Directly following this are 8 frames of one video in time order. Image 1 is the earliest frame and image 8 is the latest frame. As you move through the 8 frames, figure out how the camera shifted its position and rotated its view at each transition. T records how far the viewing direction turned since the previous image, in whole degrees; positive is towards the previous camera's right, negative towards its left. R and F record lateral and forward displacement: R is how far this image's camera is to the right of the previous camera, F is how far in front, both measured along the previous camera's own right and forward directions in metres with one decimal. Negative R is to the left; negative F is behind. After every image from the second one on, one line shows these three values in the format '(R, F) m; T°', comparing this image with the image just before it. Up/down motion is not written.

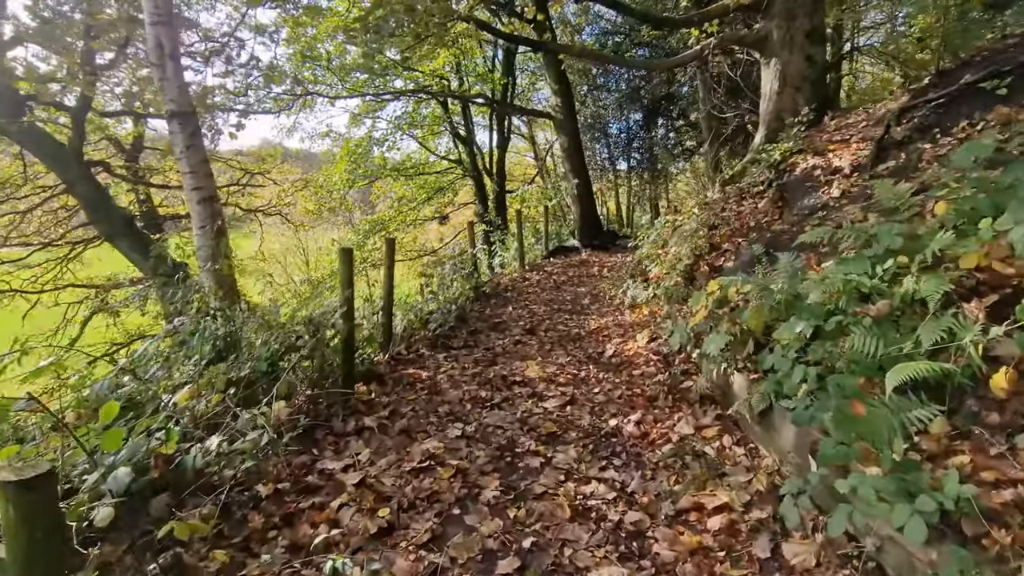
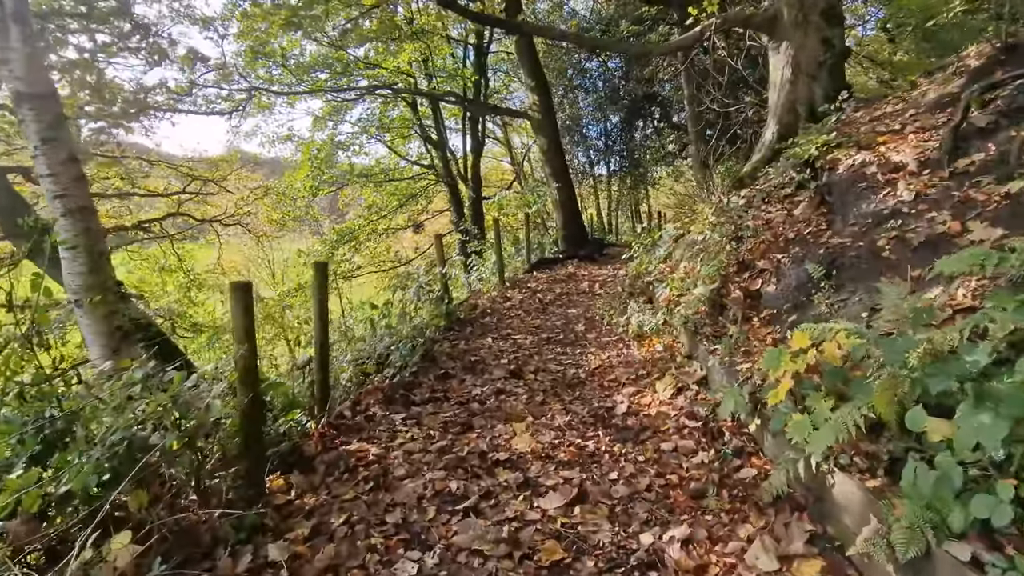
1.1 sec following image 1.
(0.0, +1.3) m; +2°
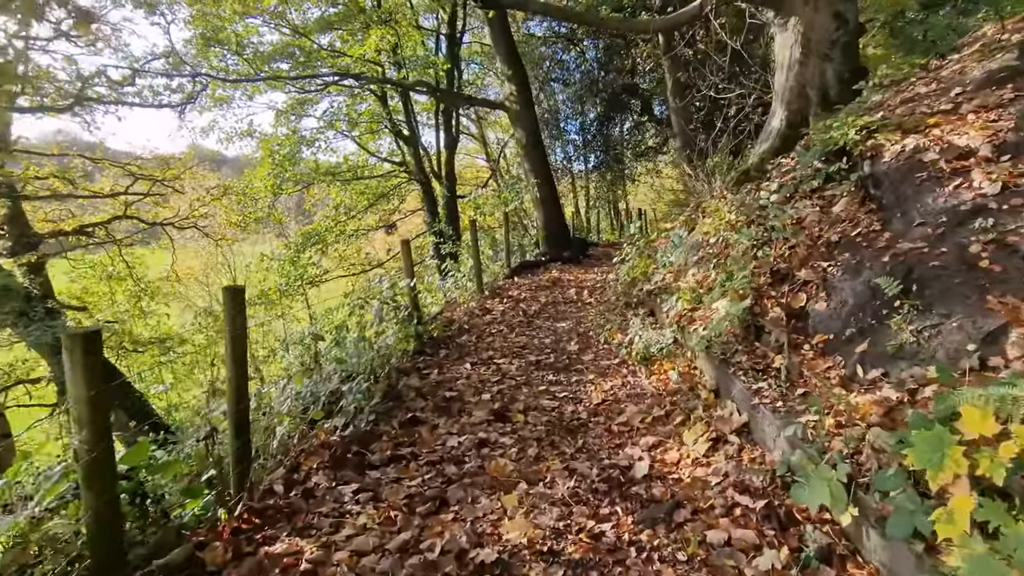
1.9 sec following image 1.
(0.0, +0.9) m; +2°
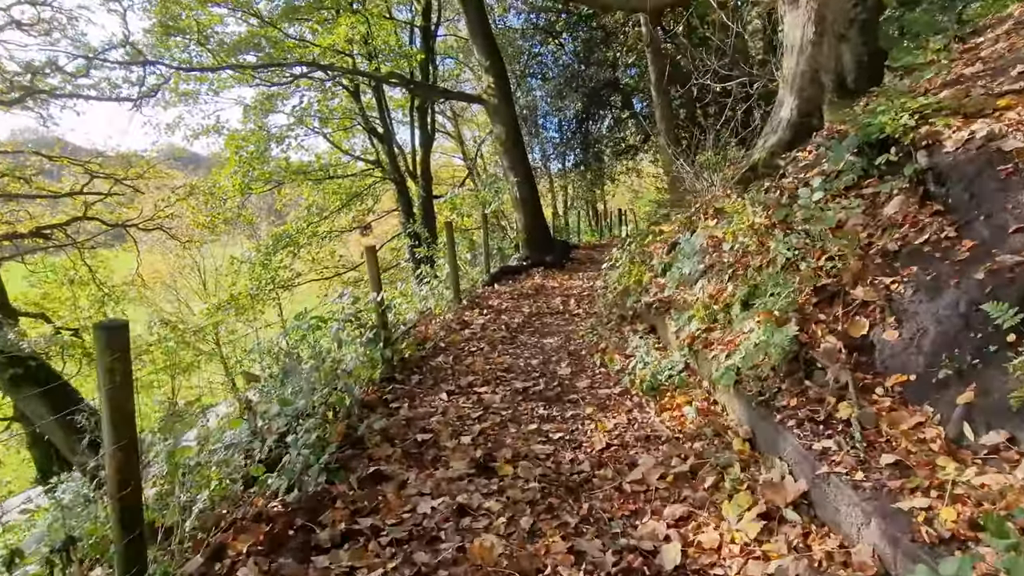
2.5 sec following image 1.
(0.0, +0.8) m; +2°
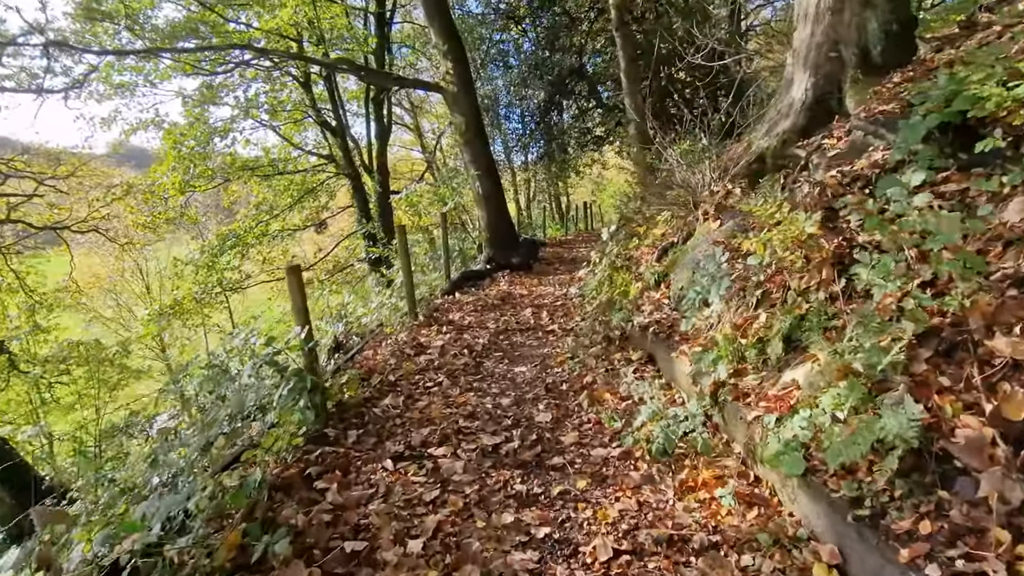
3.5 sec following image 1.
(0.0, +1.1) m; +3°
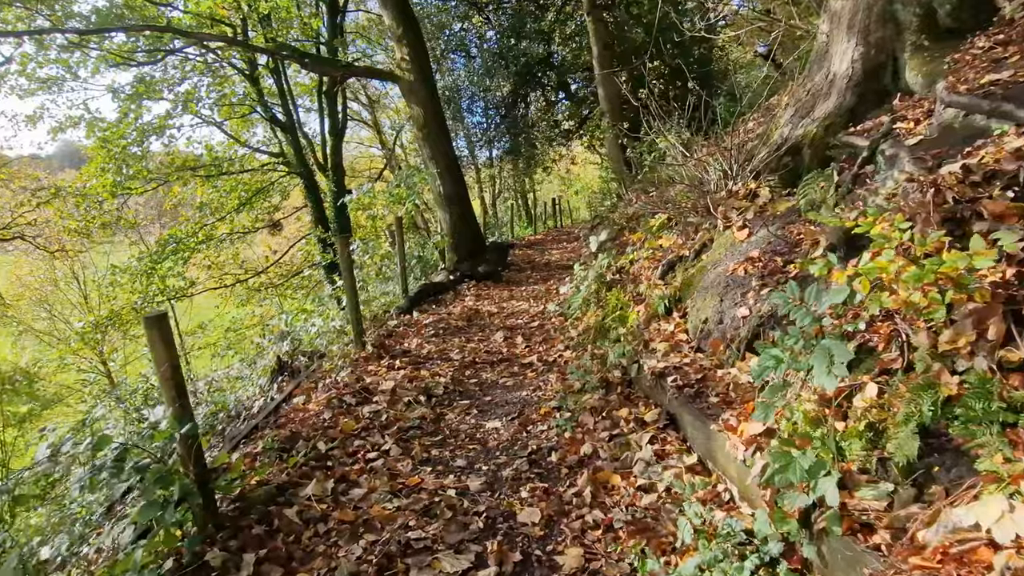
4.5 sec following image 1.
(0.0, +1.2) m; +3°
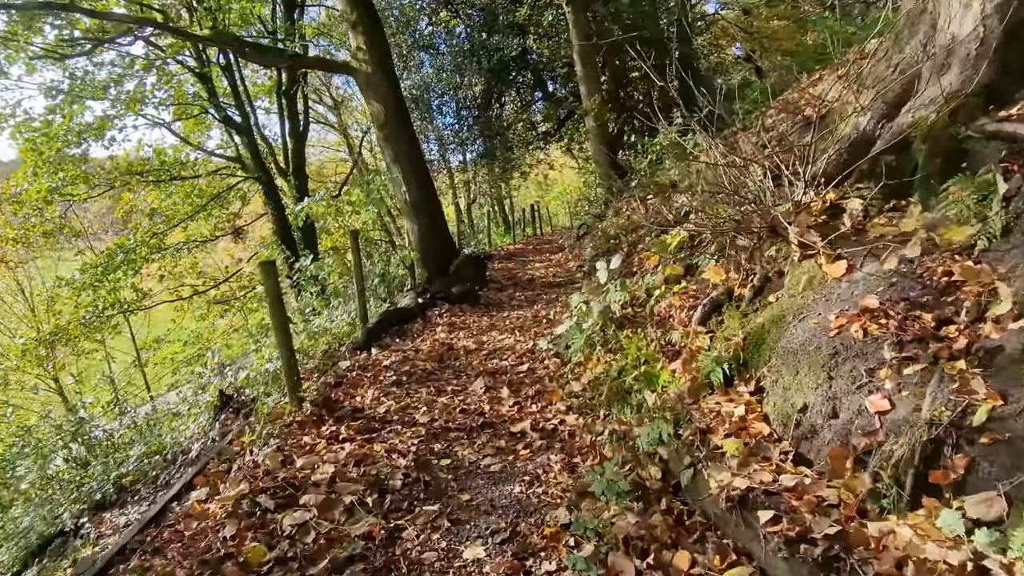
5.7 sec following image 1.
(-0.1, +1.3) m; +2°
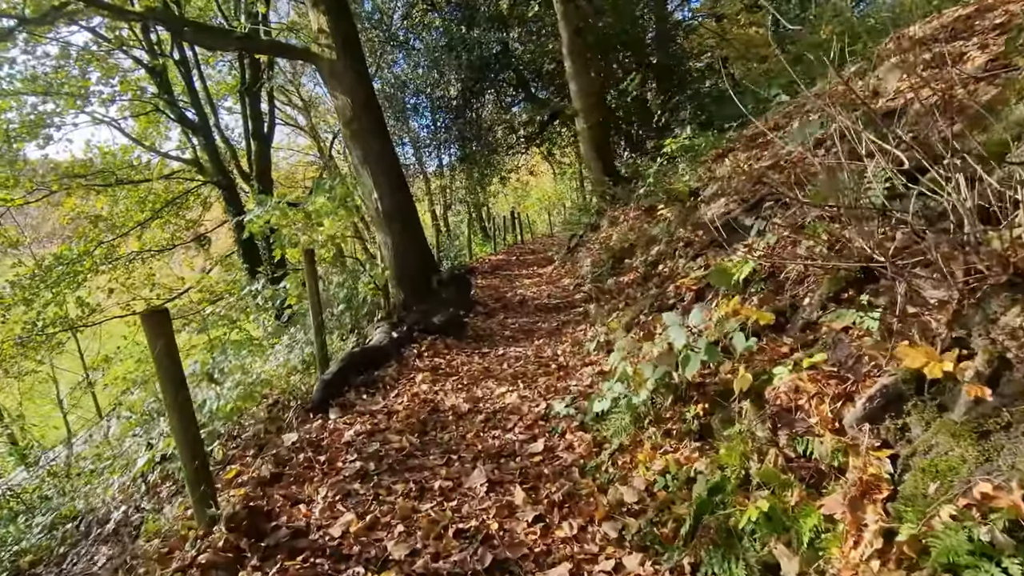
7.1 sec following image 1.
(-0.2, +1.5) m; +2°
